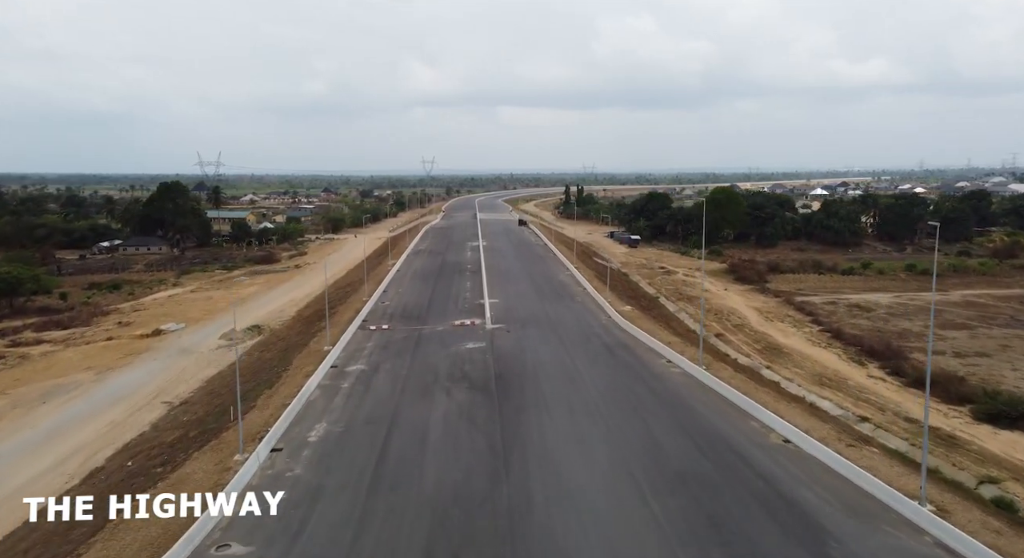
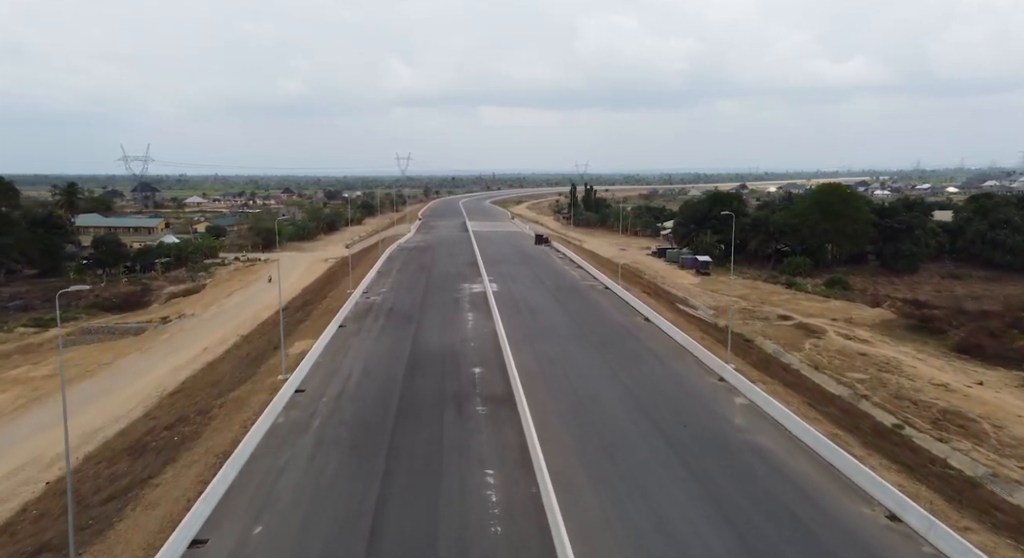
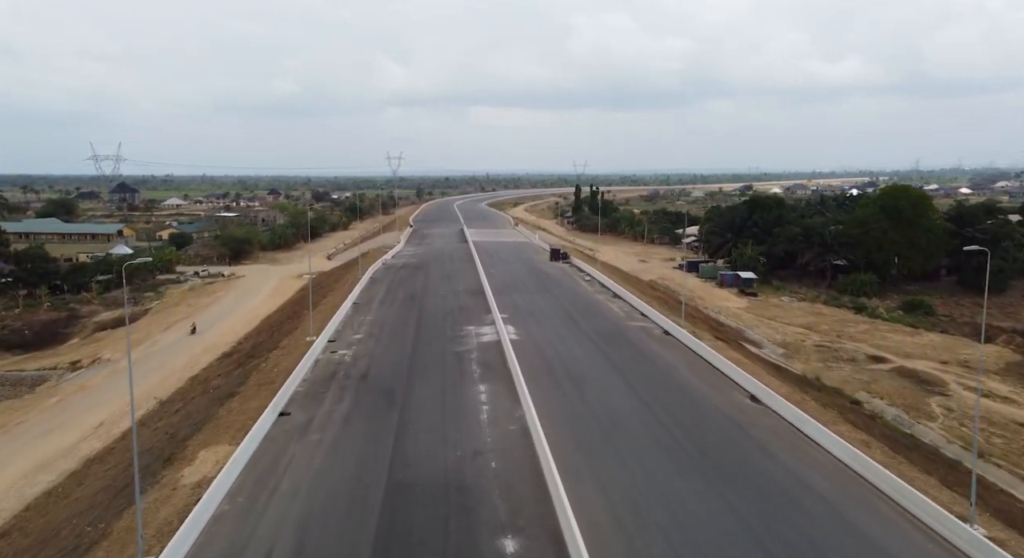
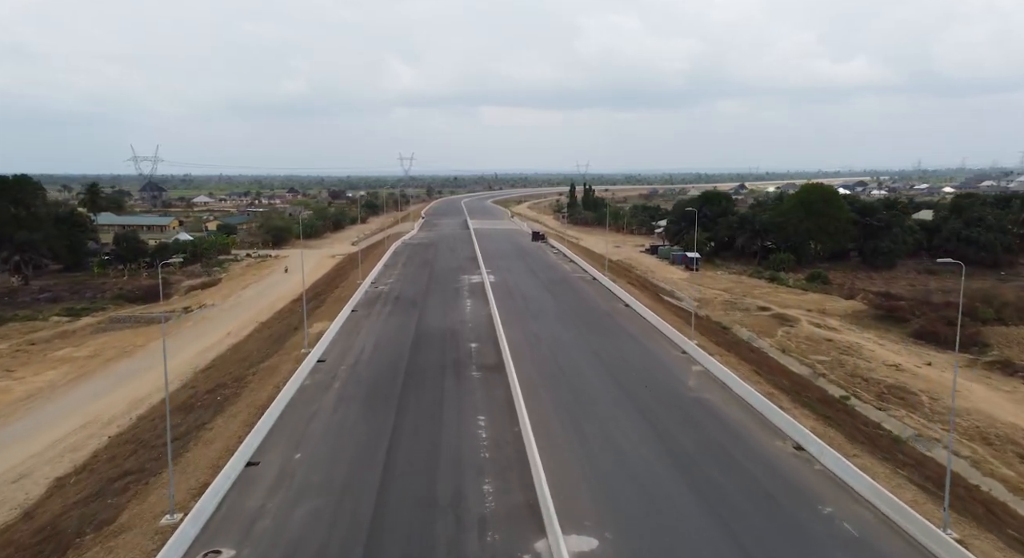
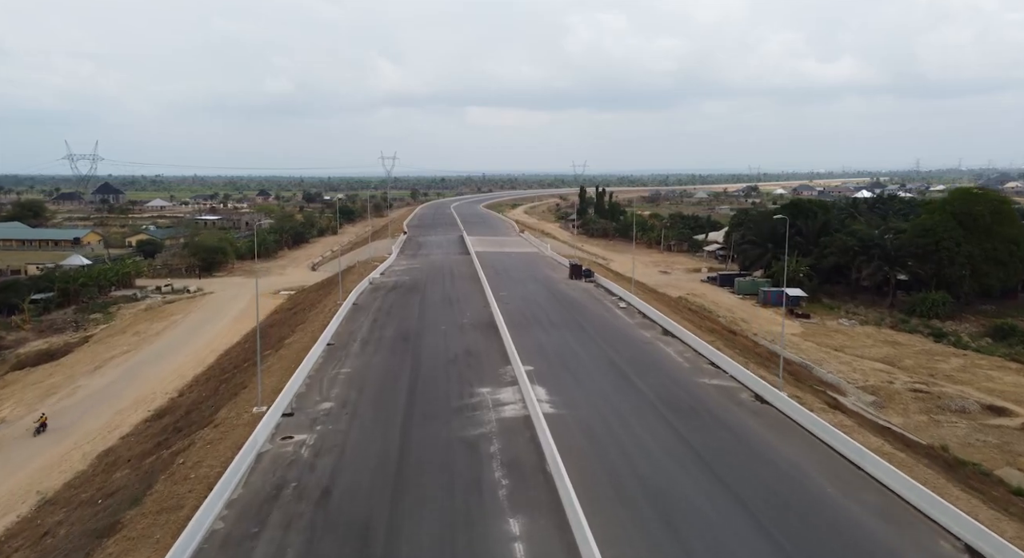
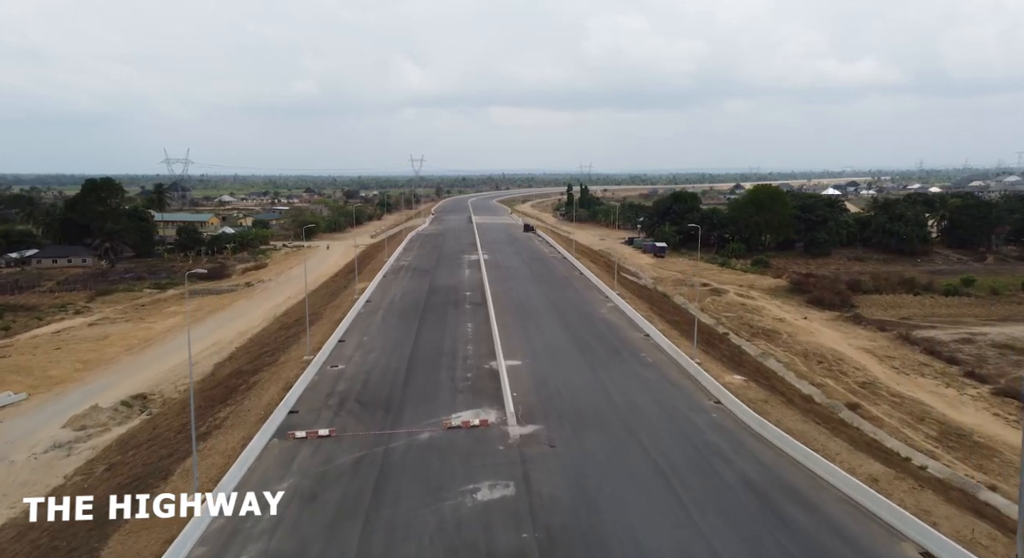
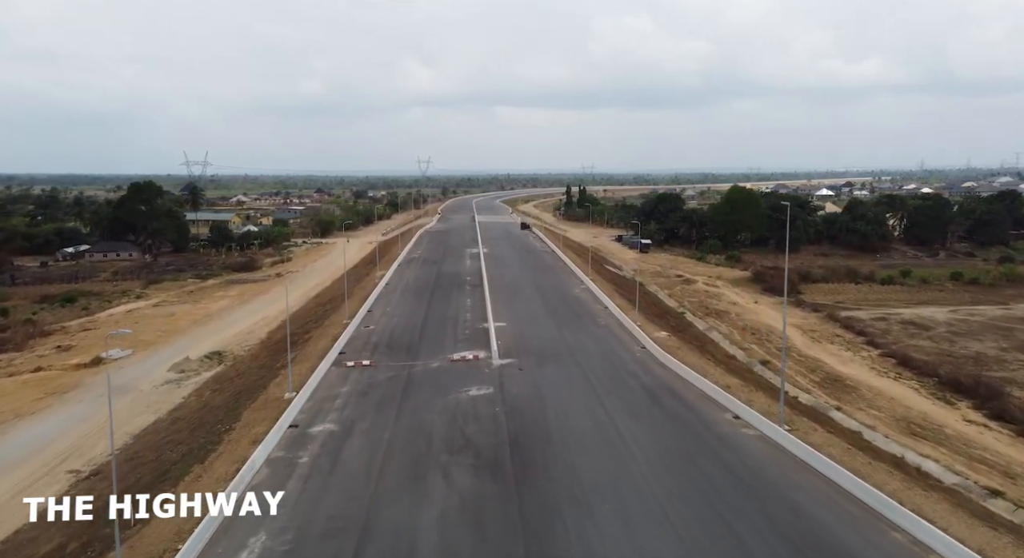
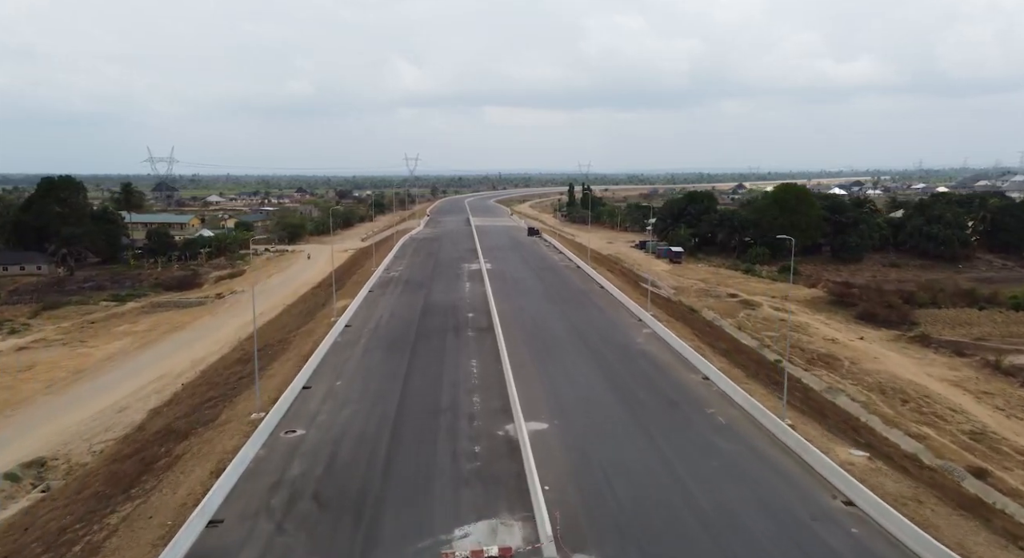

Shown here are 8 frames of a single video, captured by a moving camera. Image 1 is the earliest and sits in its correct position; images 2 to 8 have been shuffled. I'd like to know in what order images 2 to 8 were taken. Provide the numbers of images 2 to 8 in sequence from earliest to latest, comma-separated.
7, 6, 8, 4, 2, 3, 5
